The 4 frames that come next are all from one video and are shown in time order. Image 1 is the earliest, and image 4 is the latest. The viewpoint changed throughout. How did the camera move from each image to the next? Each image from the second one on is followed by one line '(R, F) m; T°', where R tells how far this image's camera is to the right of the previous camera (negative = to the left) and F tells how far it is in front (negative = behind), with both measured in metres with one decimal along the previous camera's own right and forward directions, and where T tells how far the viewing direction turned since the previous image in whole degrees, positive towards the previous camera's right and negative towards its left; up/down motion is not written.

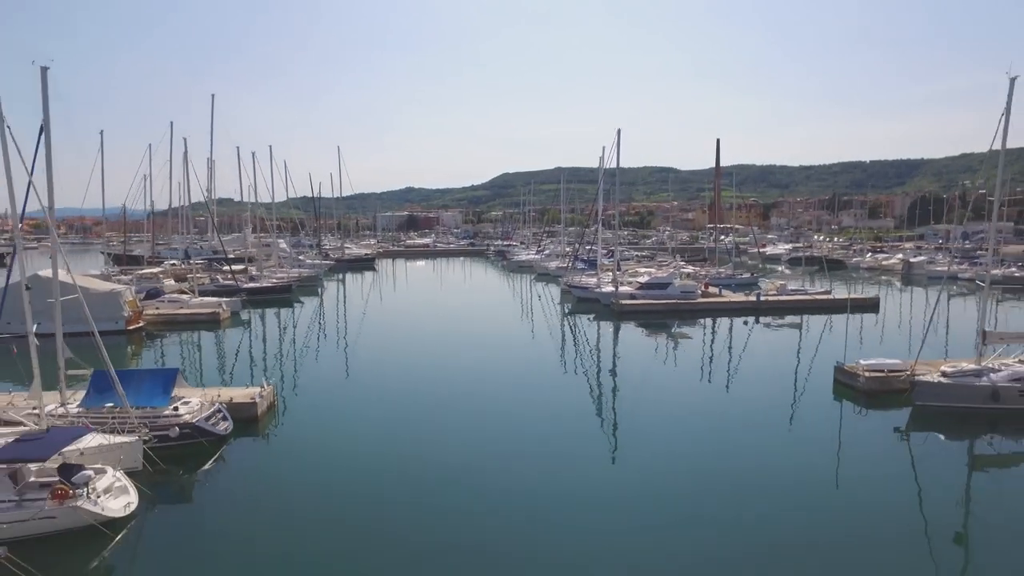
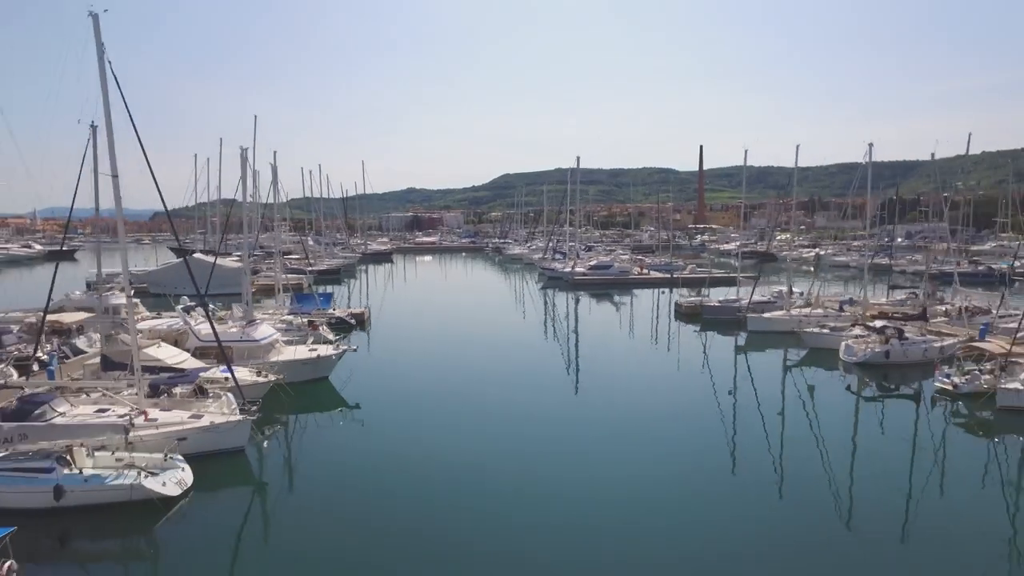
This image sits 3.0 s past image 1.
(+0.3, -5.7) m; 0°
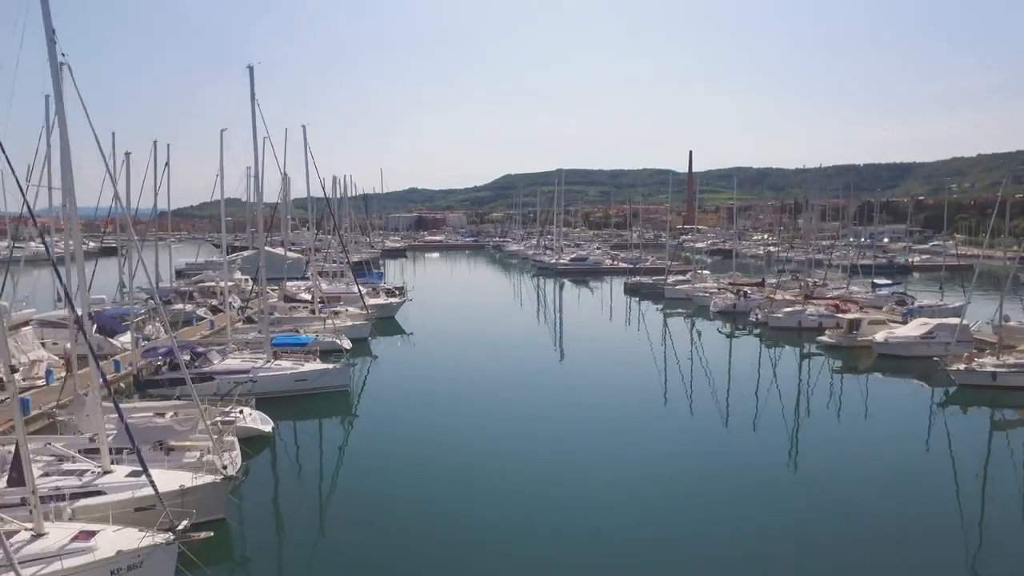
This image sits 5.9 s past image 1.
(+0.2, -4.9) m; 0°
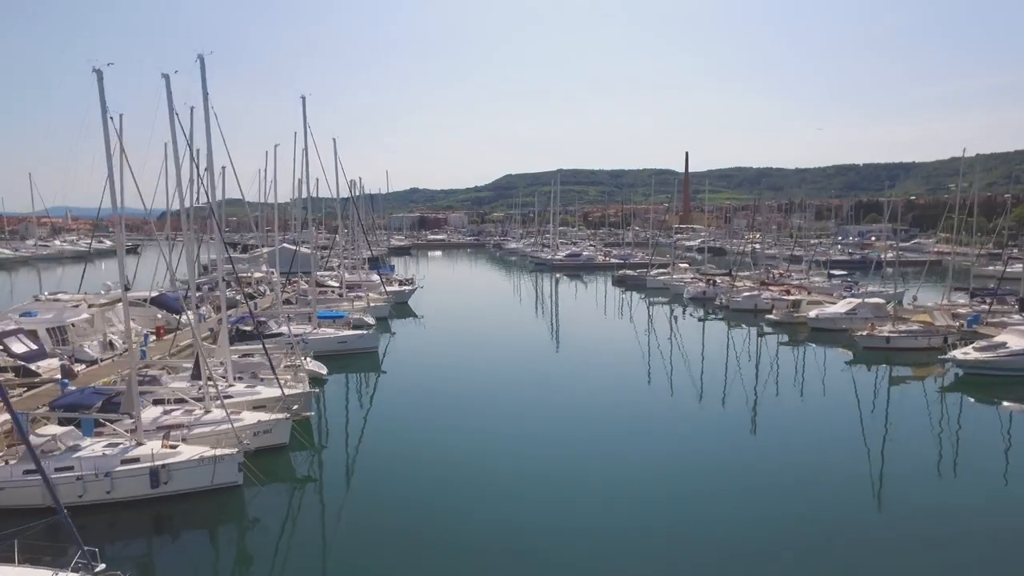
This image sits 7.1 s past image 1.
(+0.1, -1.8) m; 0°
